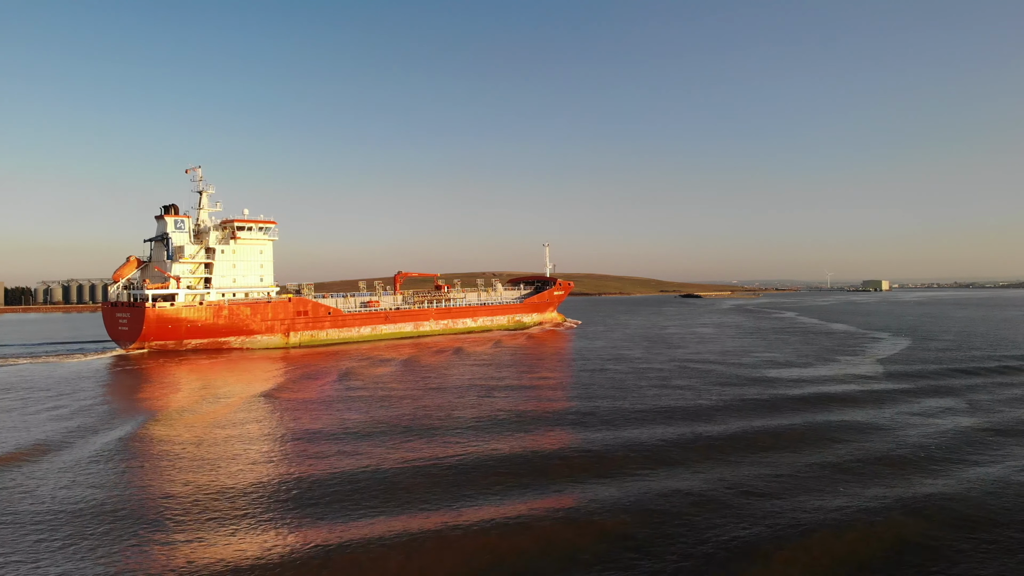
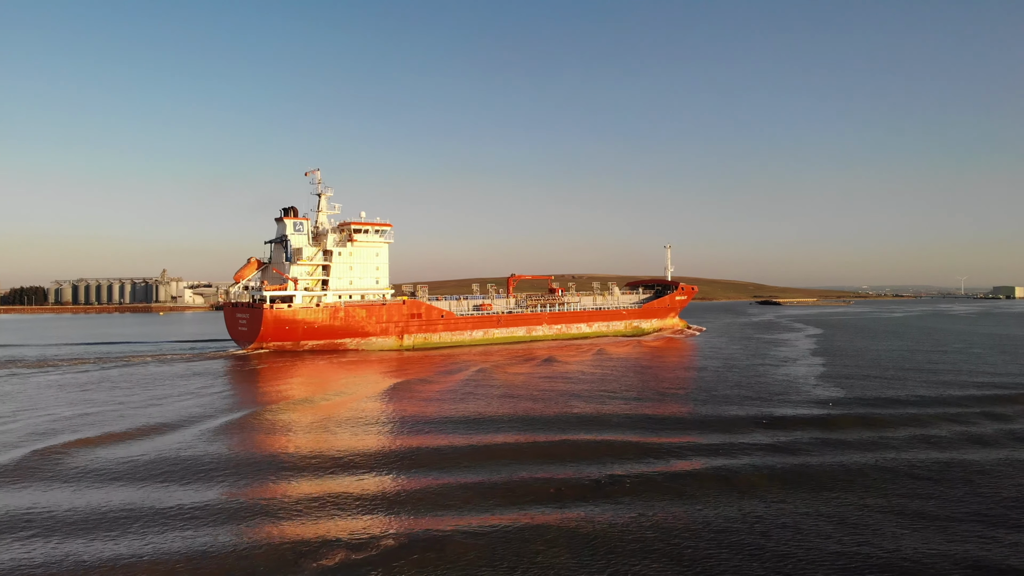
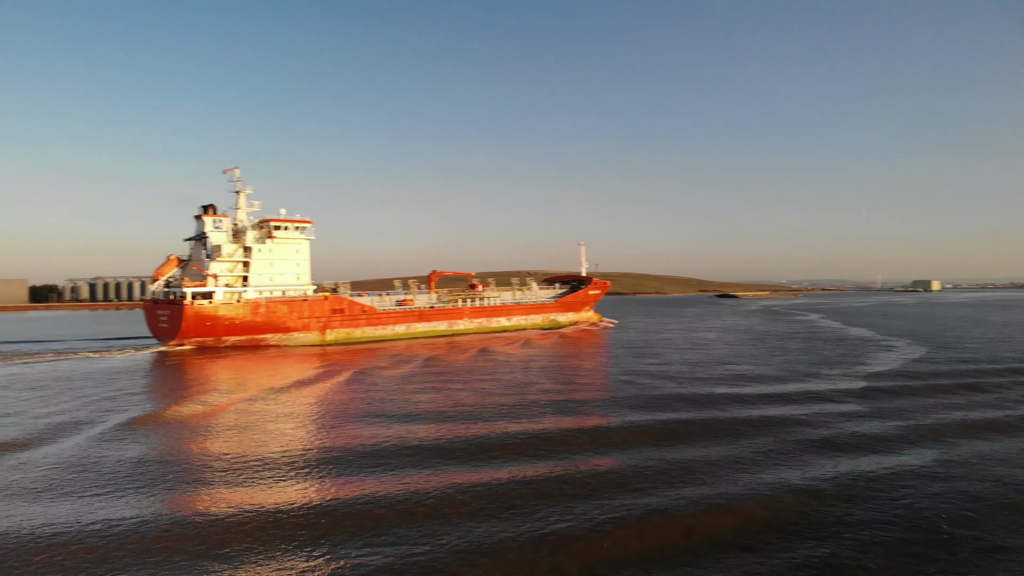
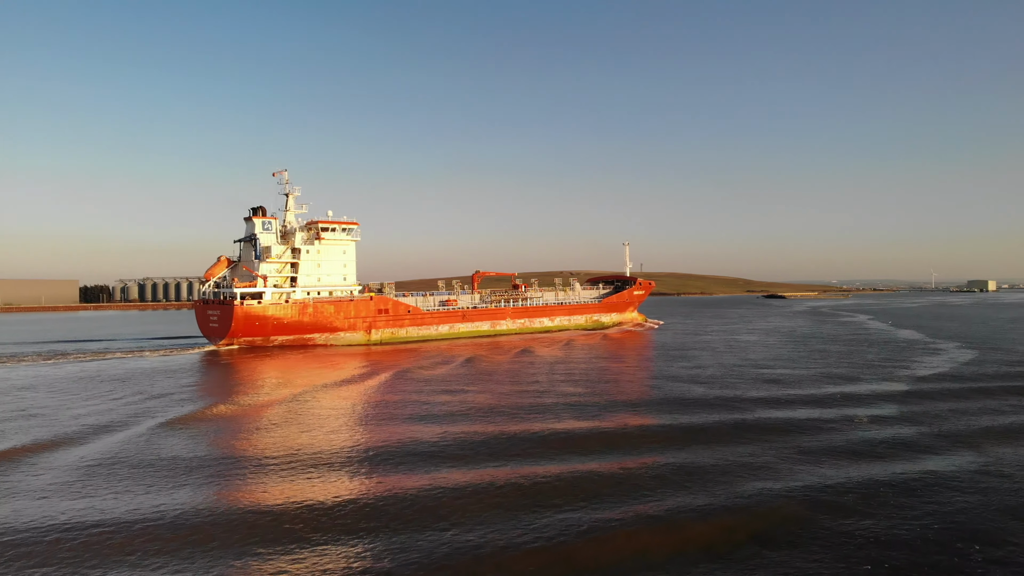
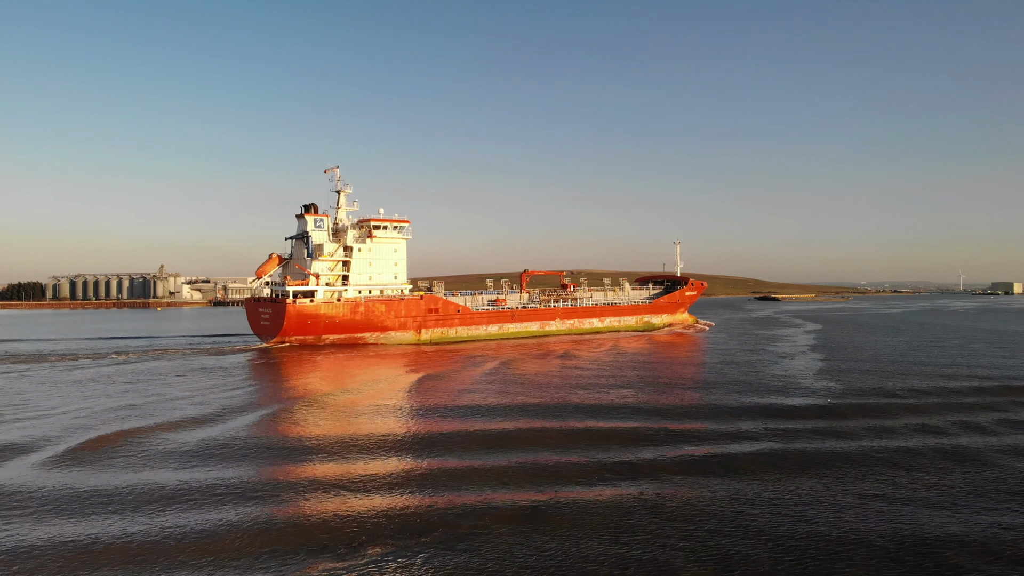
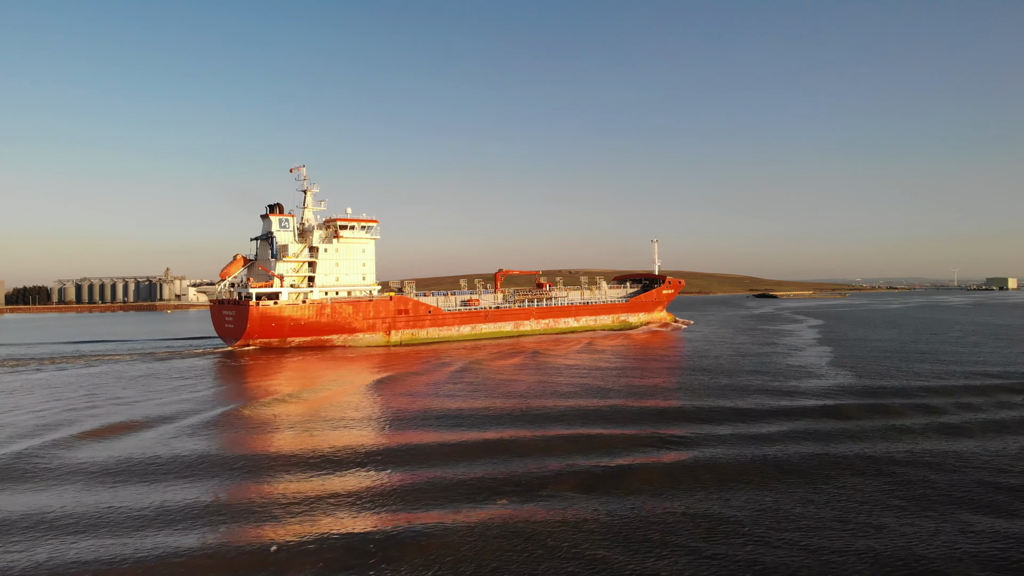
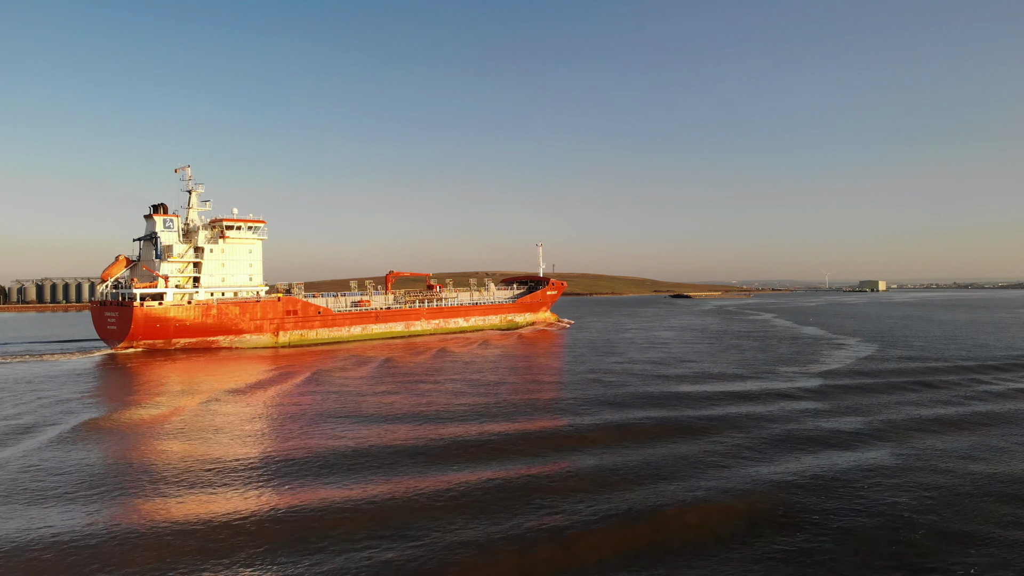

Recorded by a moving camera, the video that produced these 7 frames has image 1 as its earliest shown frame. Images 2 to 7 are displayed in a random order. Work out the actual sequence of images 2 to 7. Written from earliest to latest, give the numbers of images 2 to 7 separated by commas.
7, 3, 4, 6, 2, 5
